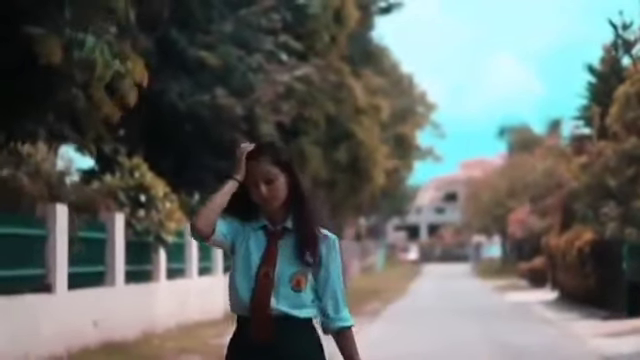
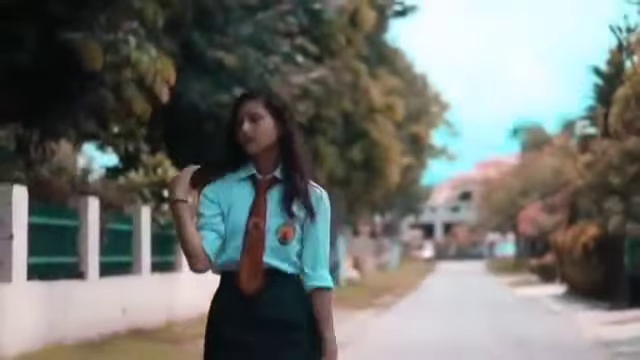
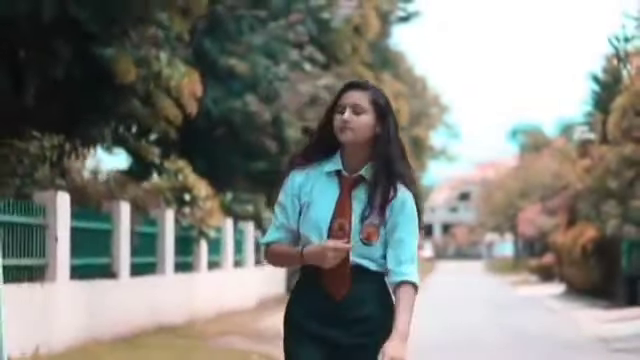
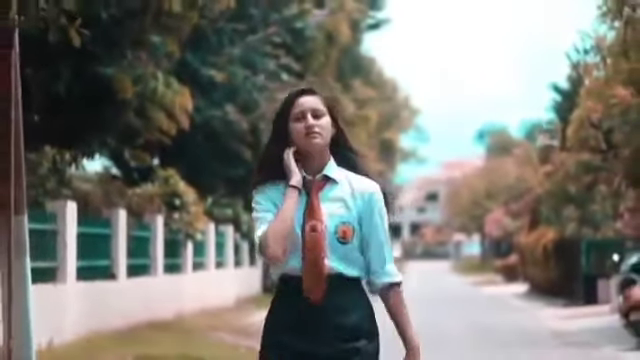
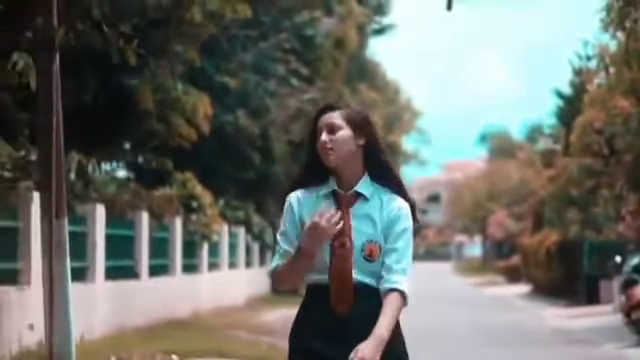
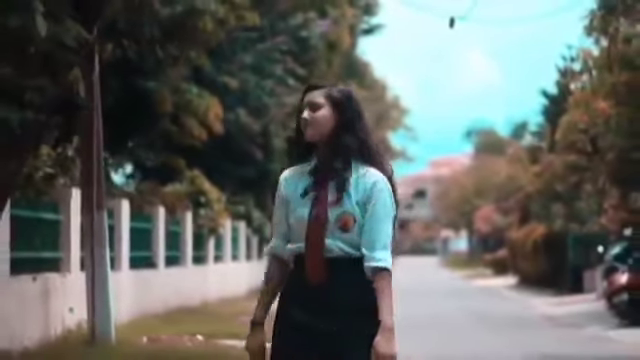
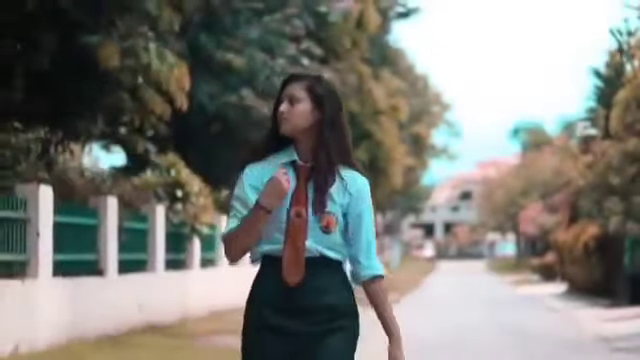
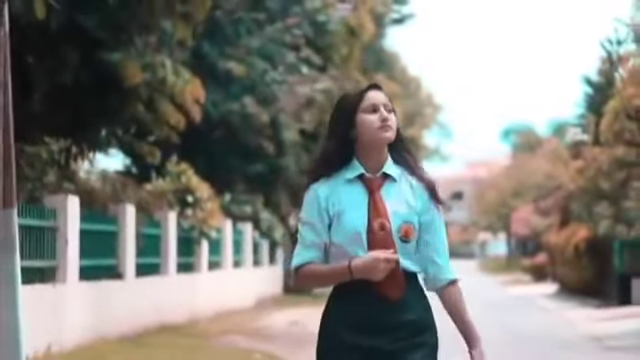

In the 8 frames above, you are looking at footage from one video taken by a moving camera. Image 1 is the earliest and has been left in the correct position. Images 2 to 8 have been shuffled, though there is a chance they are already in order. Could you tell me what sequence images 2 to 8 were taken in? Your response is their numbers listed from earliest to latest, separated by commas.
2, 7, 3, 8, 4, 5, 6
